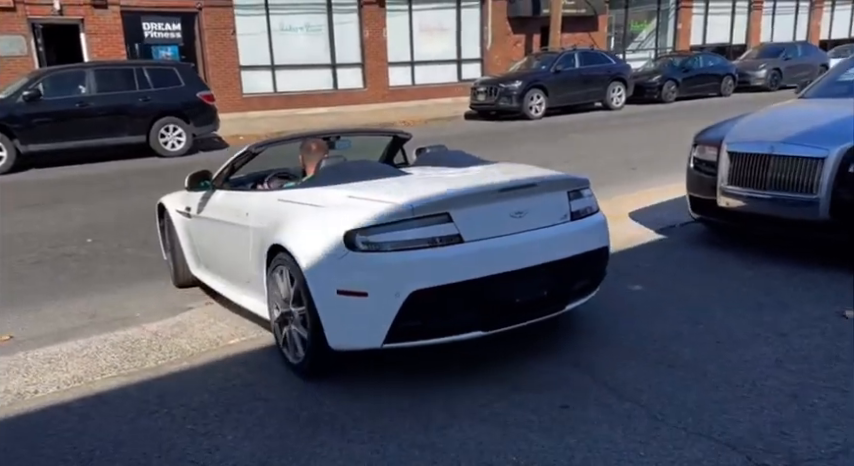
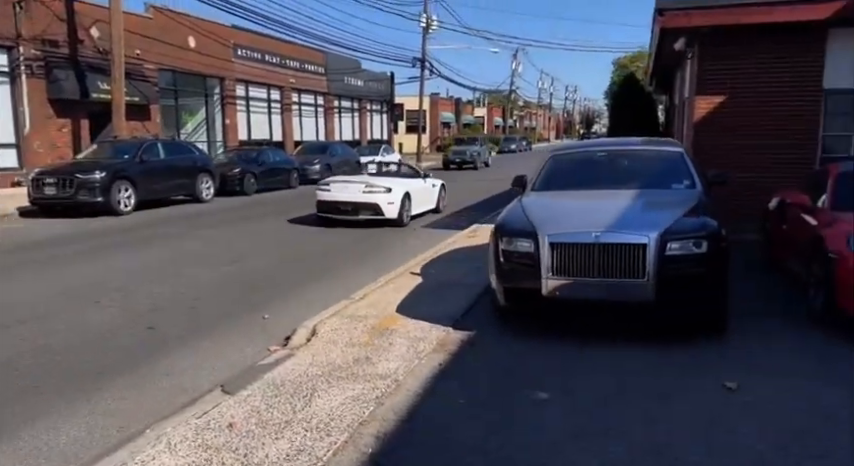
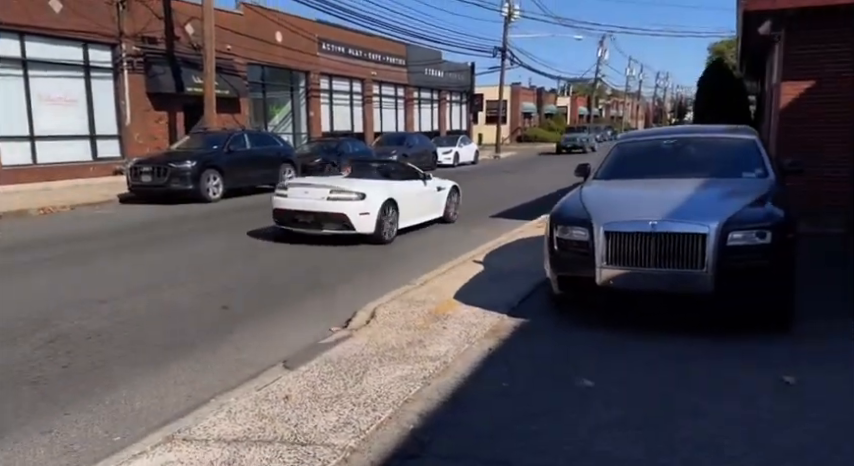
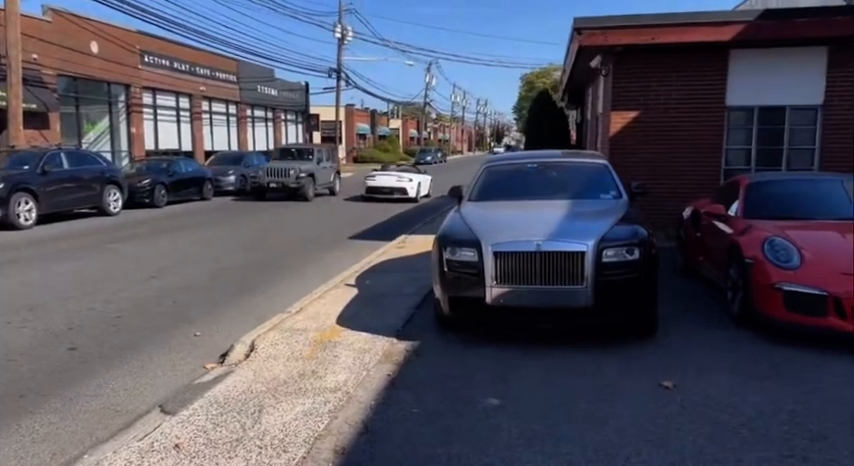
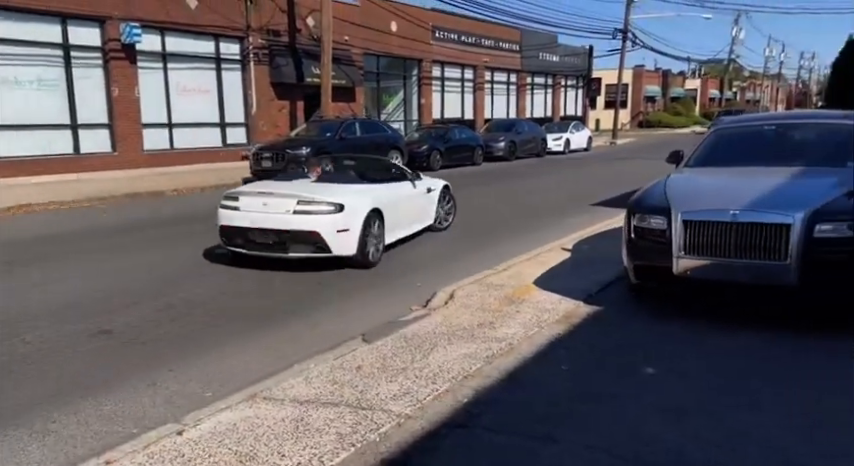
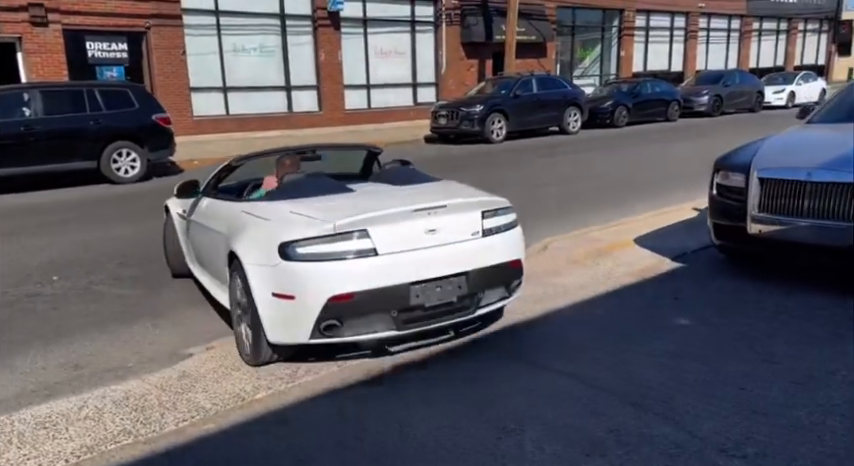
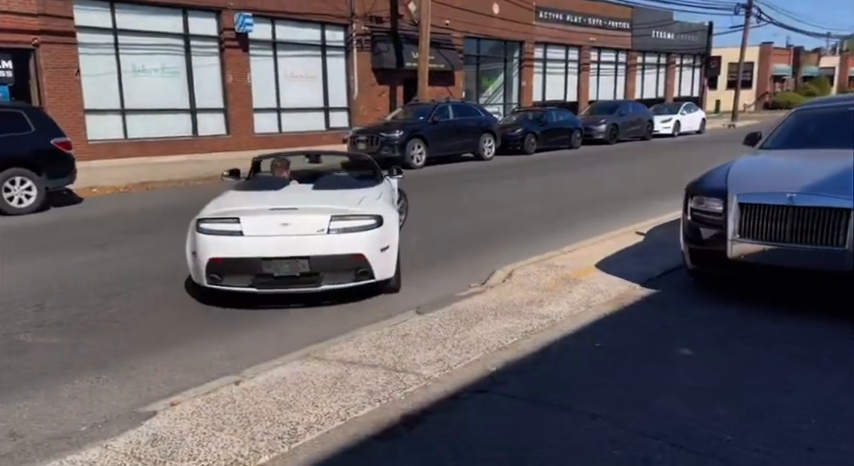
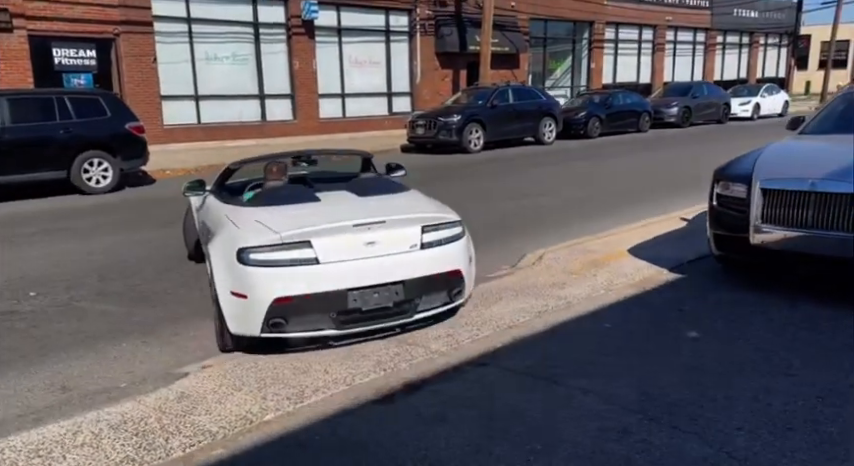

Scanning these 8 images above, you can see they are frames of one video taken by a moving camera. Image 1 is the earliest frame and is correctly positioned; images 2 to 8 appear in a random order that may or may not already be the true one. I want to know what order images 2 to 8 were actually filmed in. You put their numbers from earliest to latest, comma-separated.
6, 8, 7, 5, 3, 2, 4
